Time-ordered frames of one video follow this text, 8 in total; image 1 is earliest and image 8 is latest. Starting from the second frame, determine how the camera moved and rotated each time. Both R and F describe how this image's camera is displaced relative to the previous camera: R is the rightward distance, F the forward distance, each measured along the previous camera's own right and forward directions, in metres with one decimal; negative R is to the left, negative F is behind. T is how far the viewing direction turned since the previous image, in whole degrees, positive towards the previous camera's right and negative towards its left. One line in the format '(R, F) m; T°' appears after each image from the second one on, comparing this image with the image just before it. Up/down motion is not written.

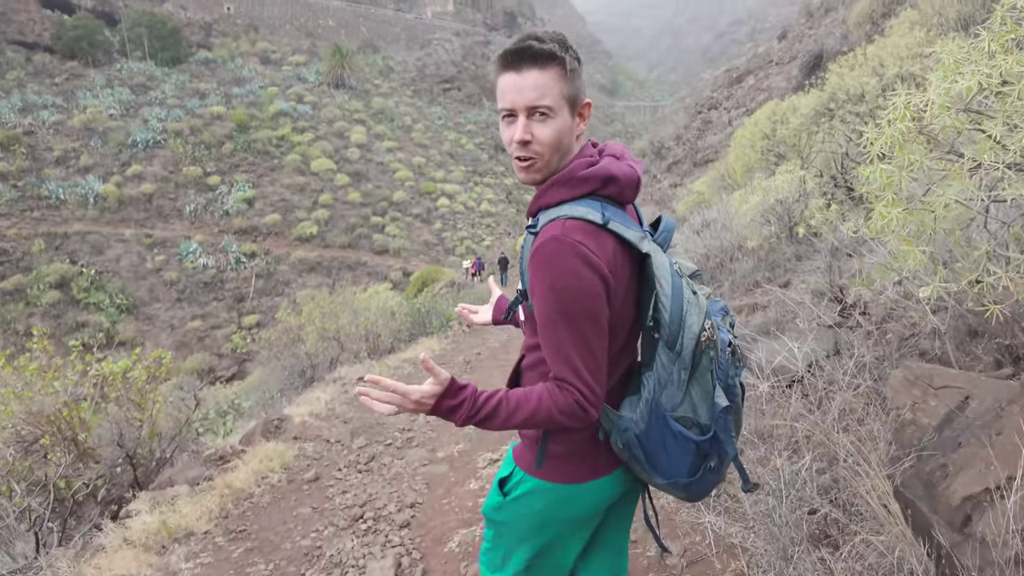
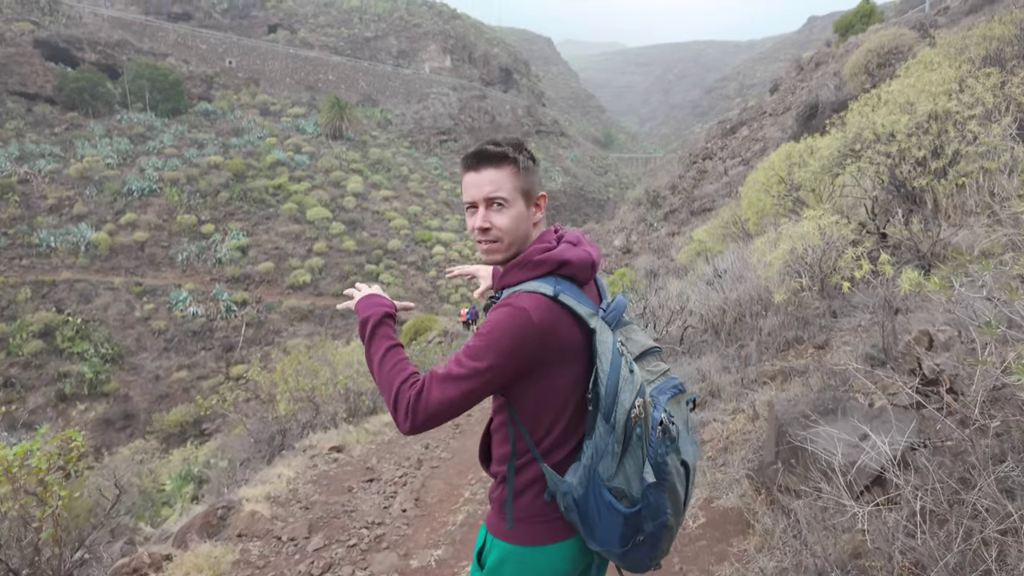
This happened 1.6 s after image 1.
(0.0, +0.7) m; 0°
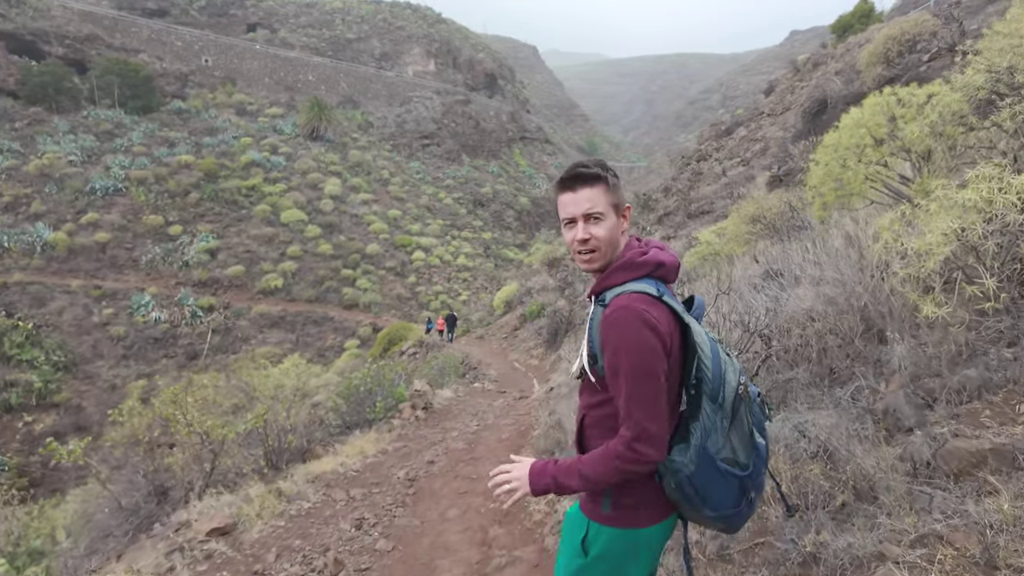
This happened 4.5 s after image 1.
(0.0, +2.0) m; +2°
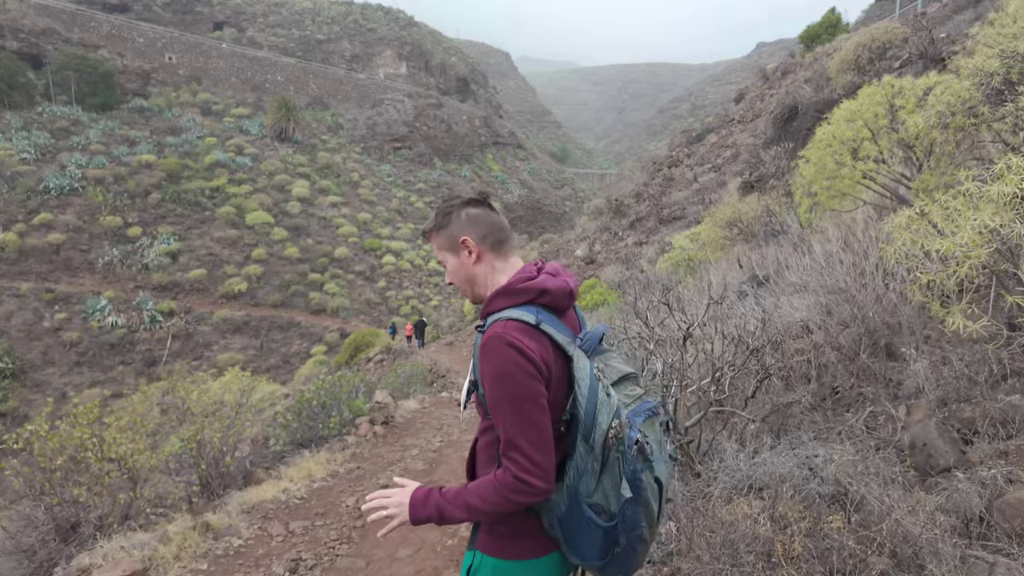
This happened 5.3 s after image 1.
(+0.1, +0.5) m; +3°
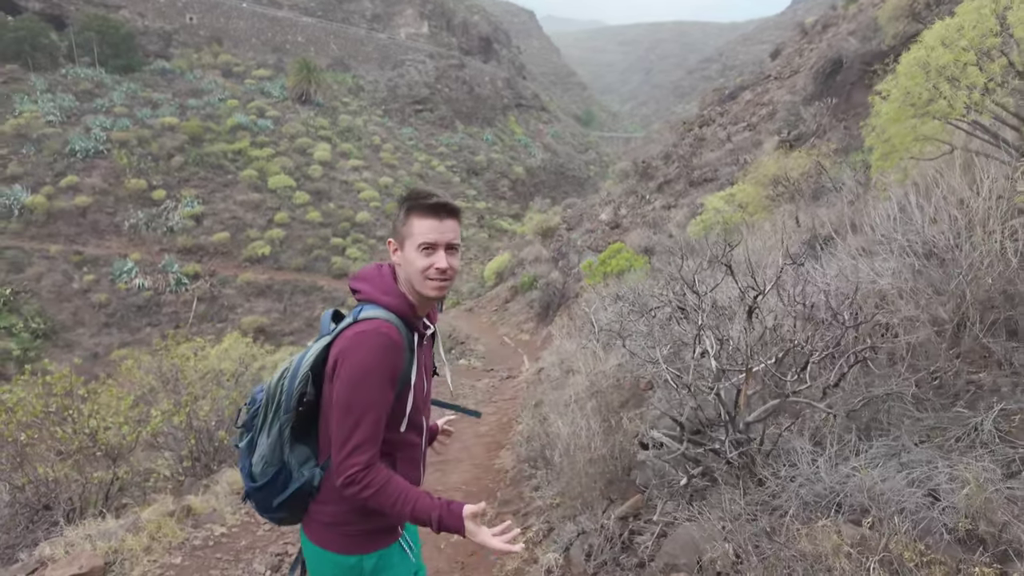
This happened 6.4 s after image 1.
(0.0, +0.6) m; -2°
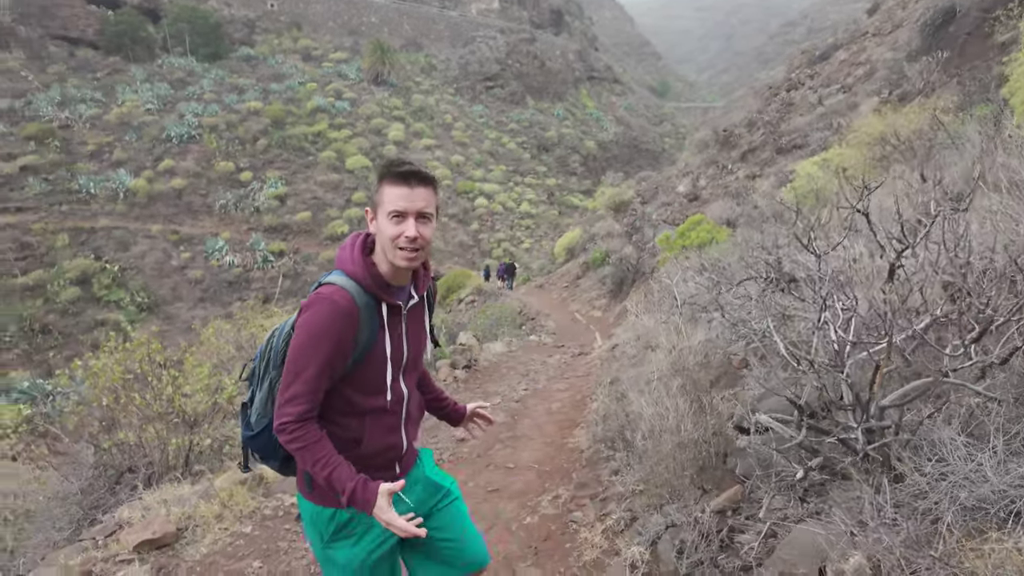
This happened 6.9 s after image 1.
(0.0, +0.3) m; -7°
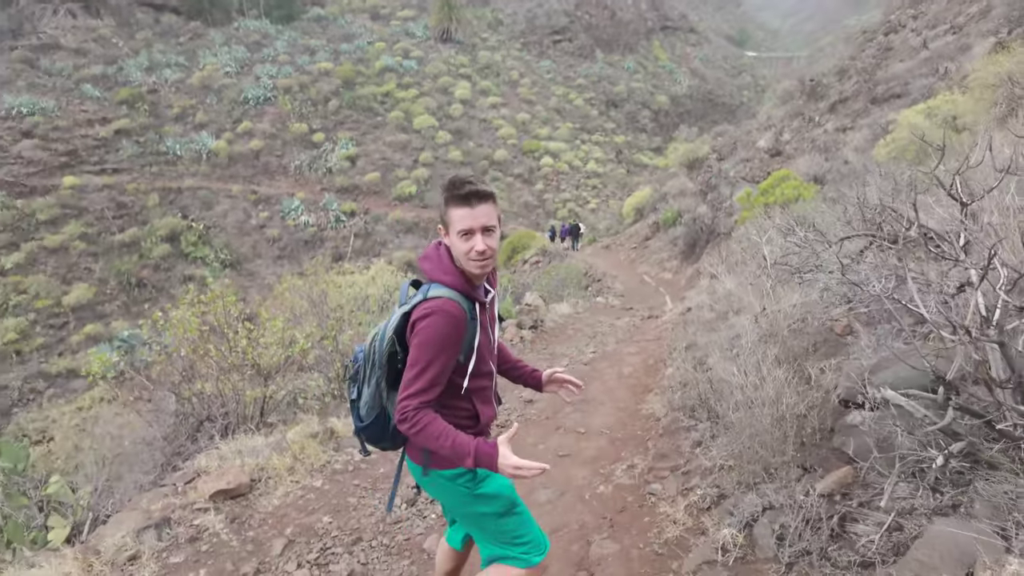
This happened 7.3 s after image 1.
(-0.1, +0.2) m; -6°
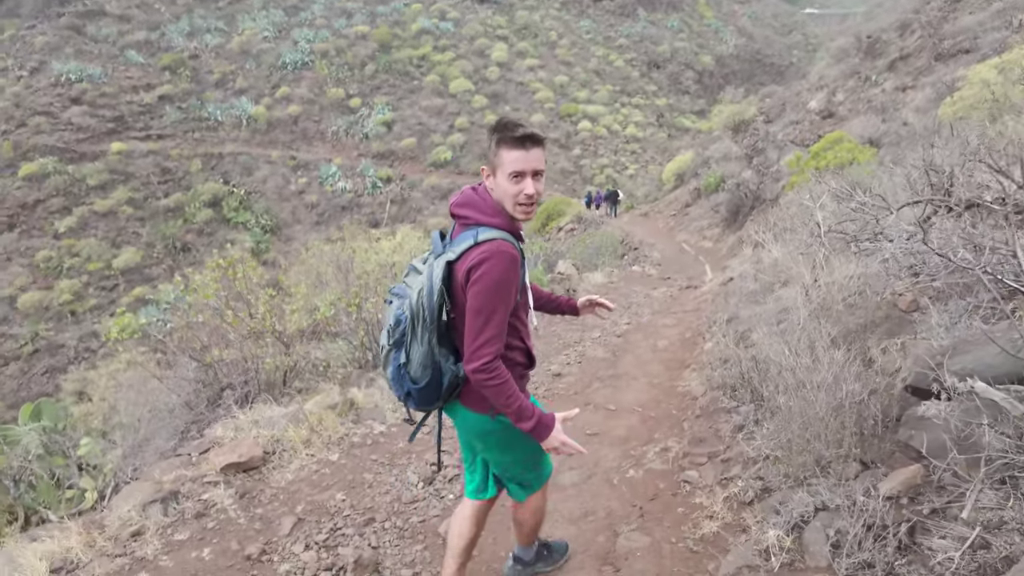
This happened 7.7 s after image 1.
(0.0, +0.2) m; -3°
